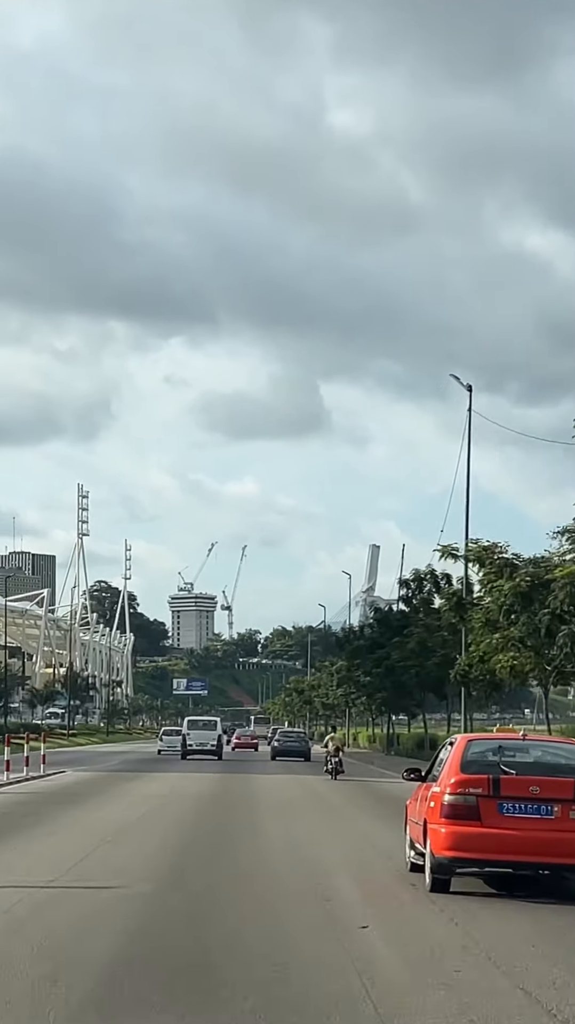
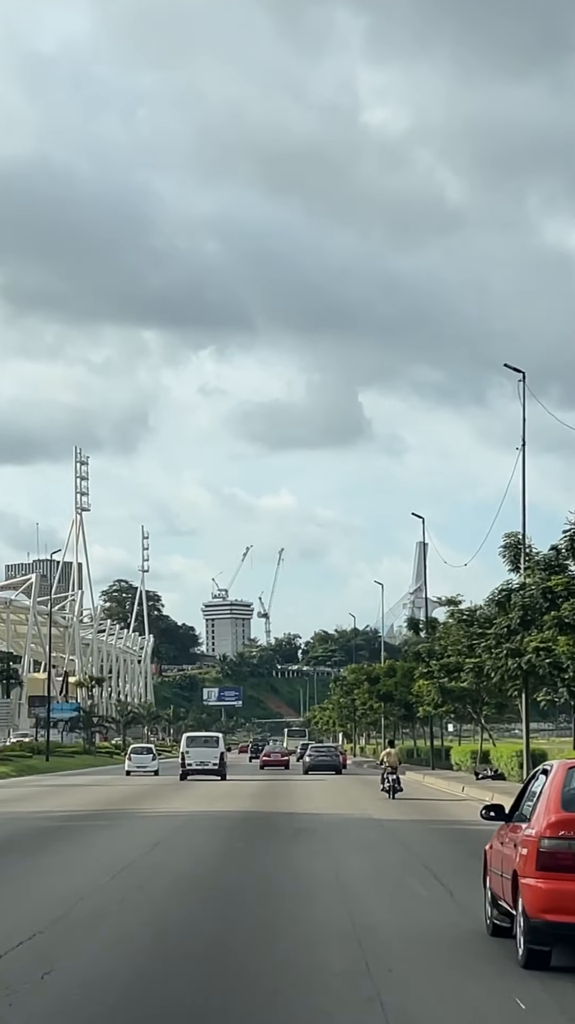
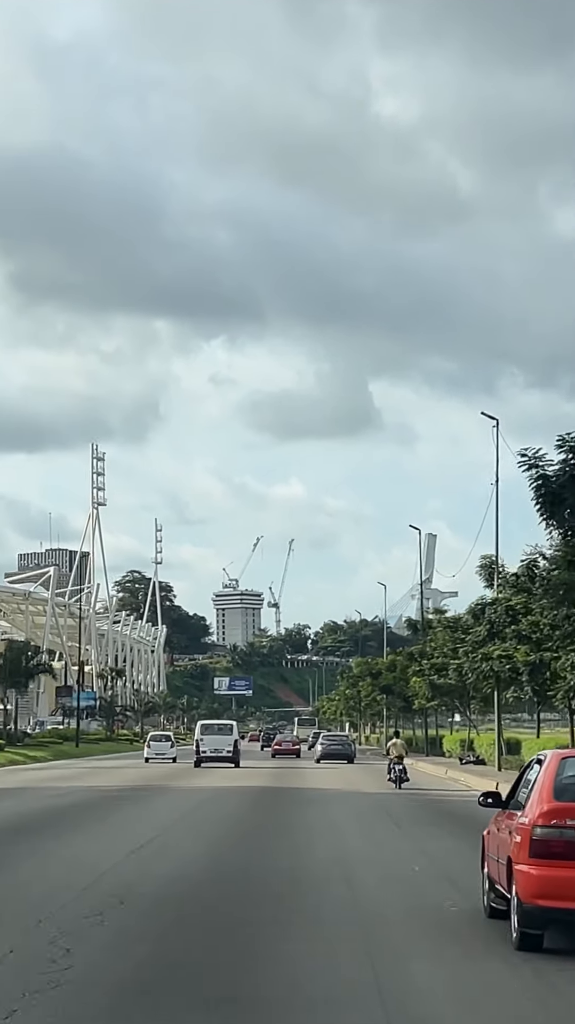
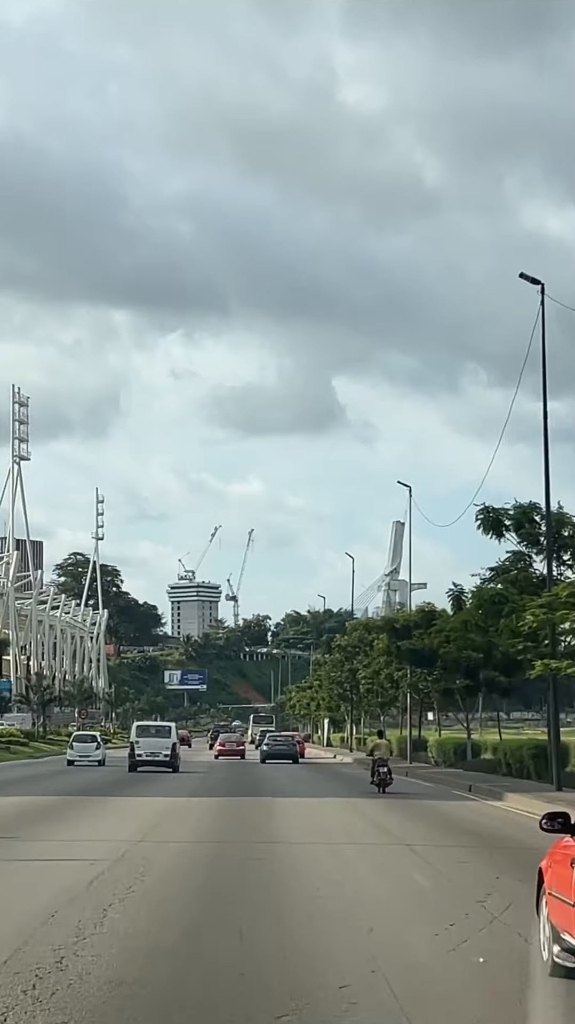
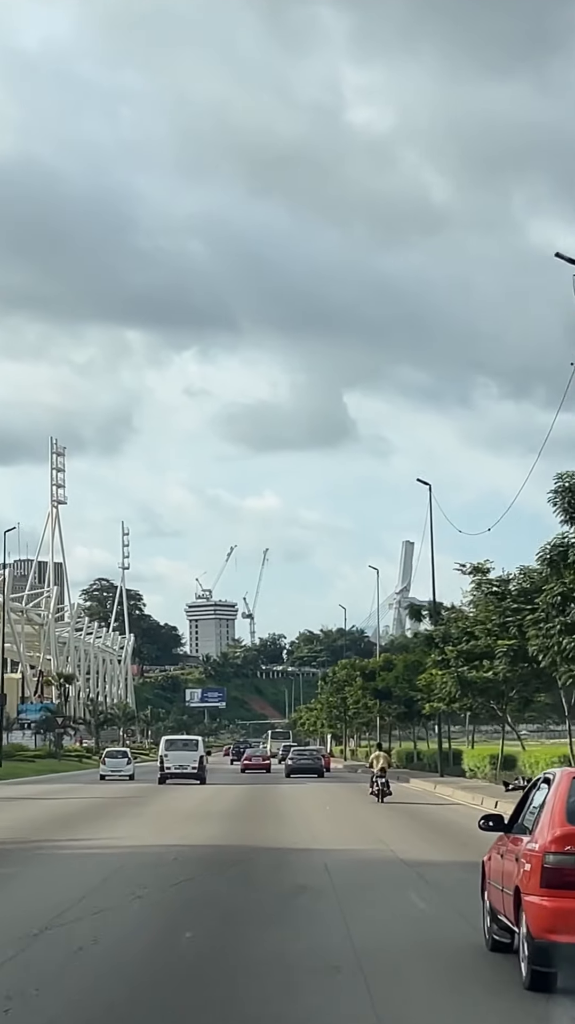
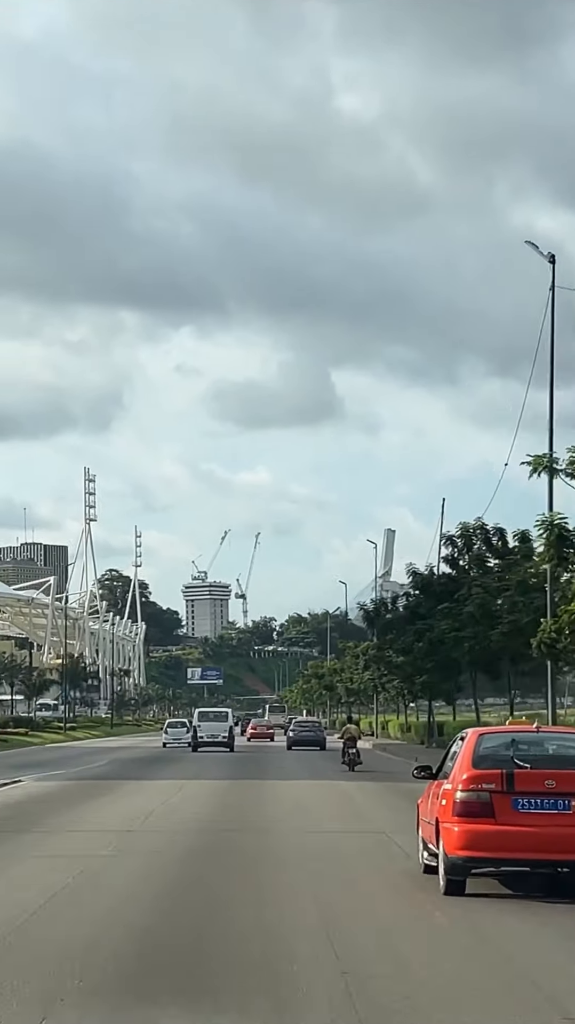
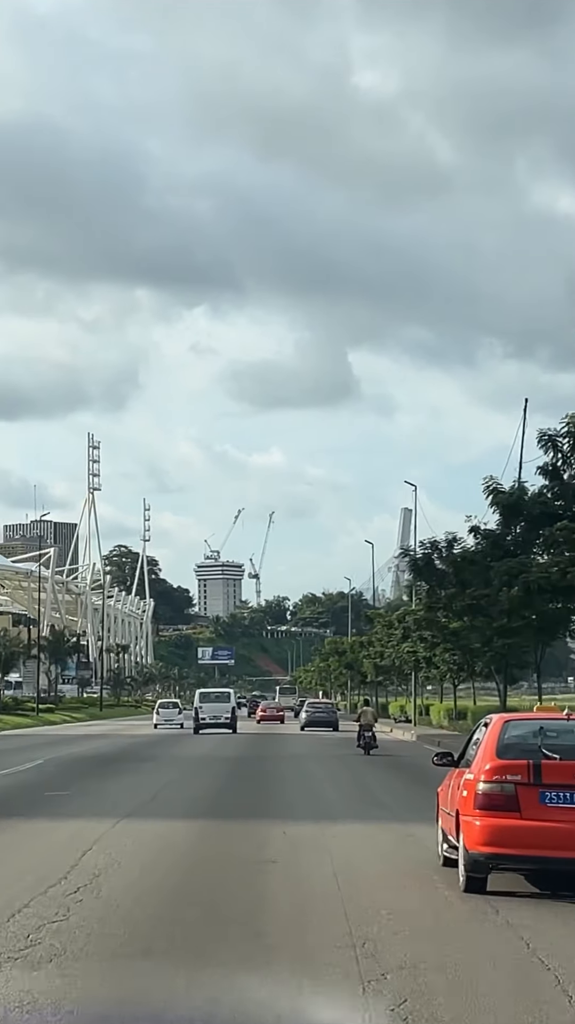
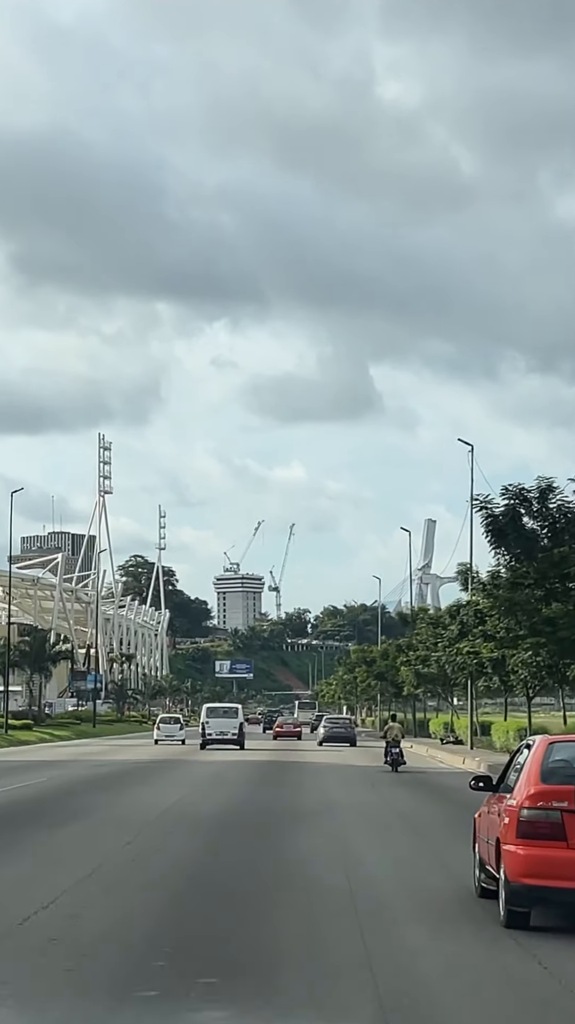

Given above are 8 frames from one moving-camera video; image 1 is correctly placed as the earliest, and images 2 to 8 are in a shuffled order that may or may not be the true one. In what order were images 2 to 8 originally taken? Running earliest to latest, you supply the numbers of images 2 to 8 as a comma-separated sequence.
6, 7, 8, 3, 2, 5, 4
